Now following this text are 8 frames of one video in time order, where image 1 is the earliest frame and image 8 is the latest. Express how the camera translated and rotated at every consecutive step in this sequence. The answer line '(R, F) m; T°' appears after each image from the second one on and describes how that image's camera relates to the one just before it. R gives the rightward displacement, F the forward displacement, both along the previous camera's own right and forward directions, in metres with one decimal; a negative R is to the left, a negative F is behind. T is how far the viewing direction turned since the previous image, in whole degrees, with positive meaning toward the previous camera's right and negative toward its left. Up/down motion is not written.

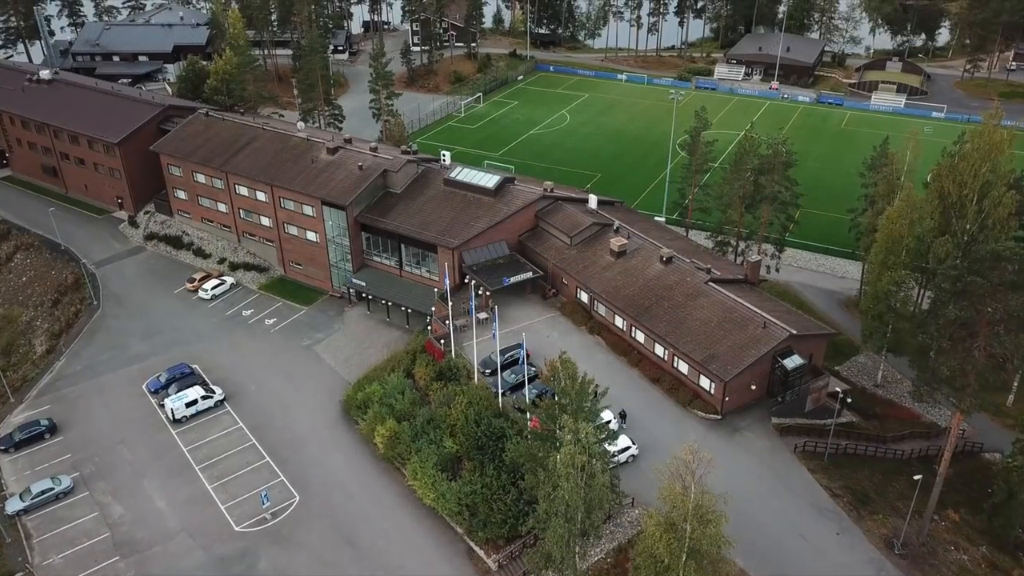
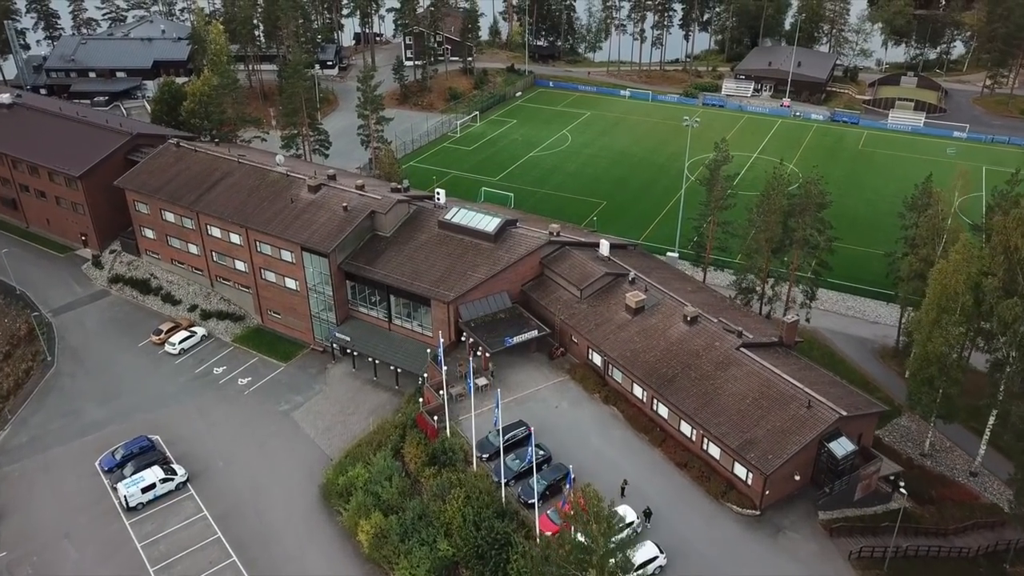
(-0.4, +5.6) m; 0°
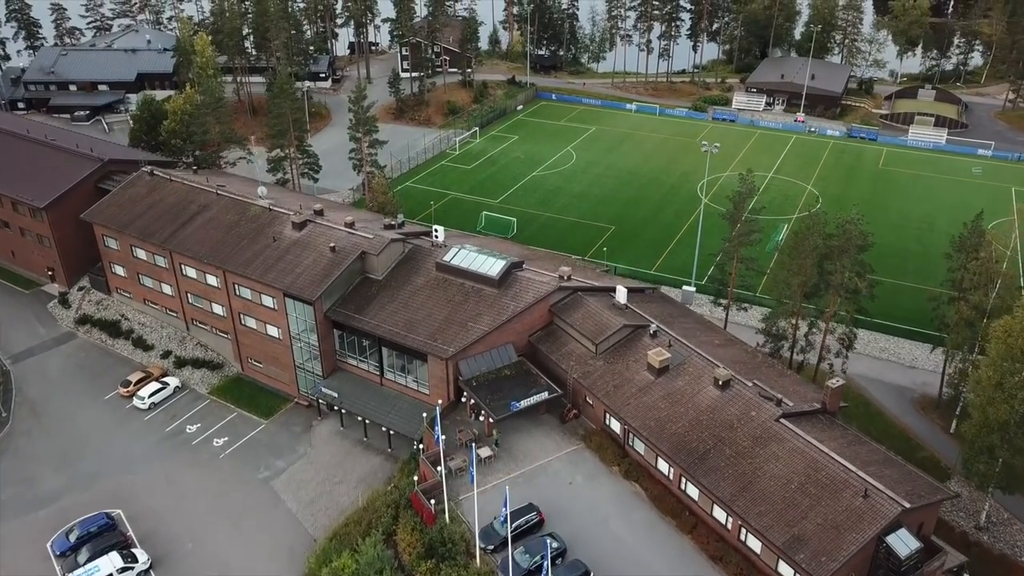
(-0.5, +4.9) m; 0°
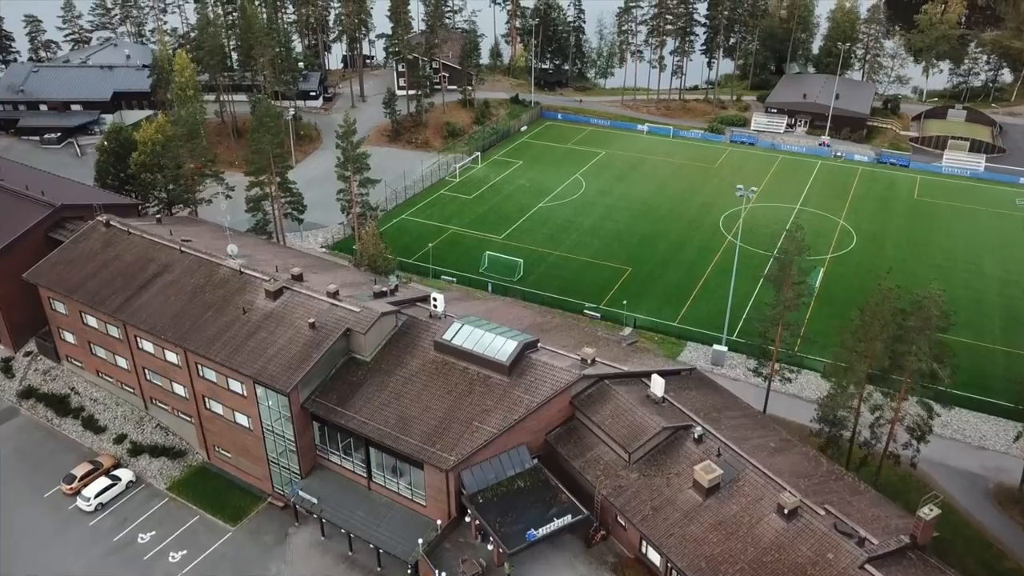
(-0.7, +6.9) m; 0°
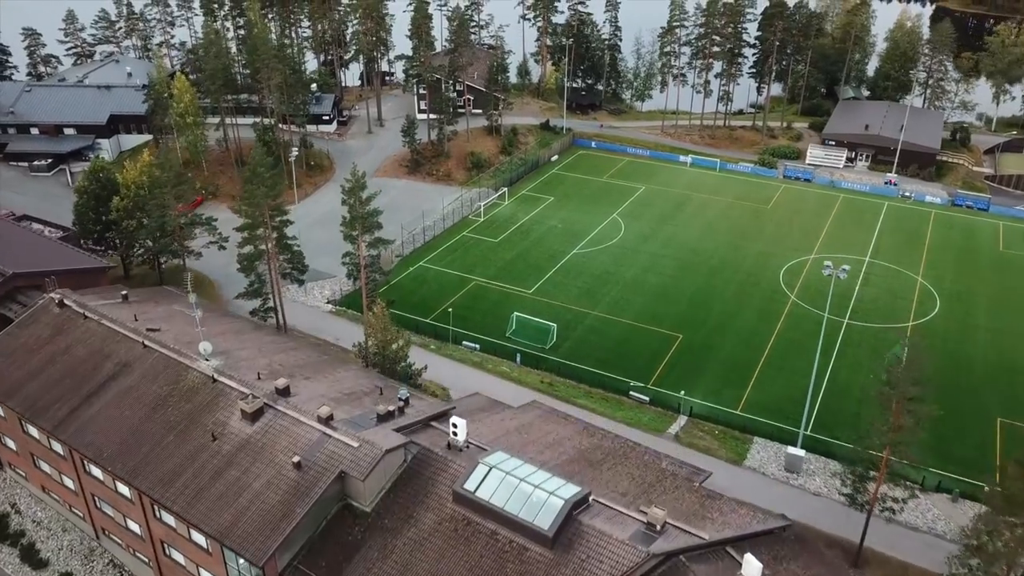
(-1.0, +8.7) m; -1°
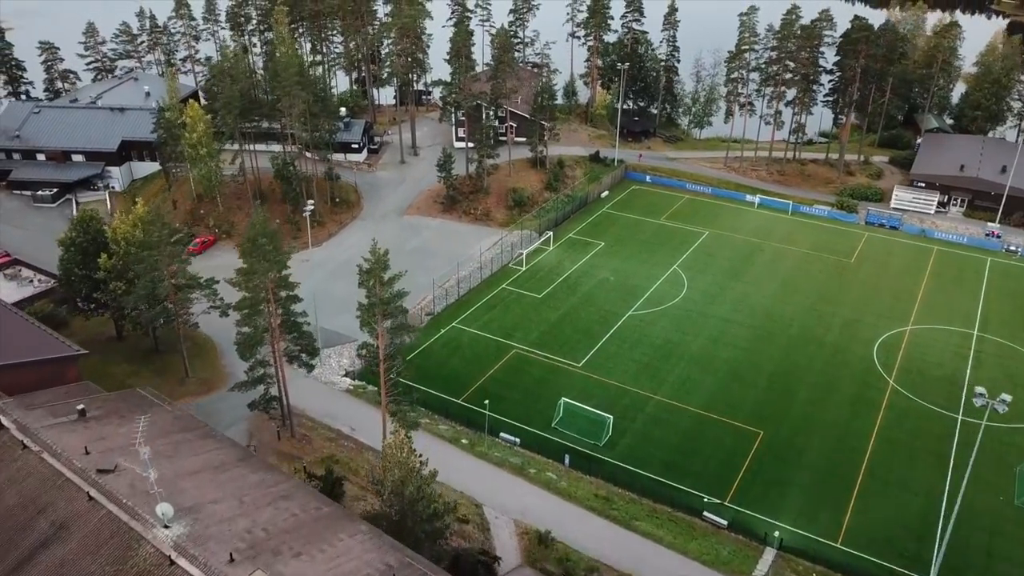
(-1.0, +8.9) m; -2°
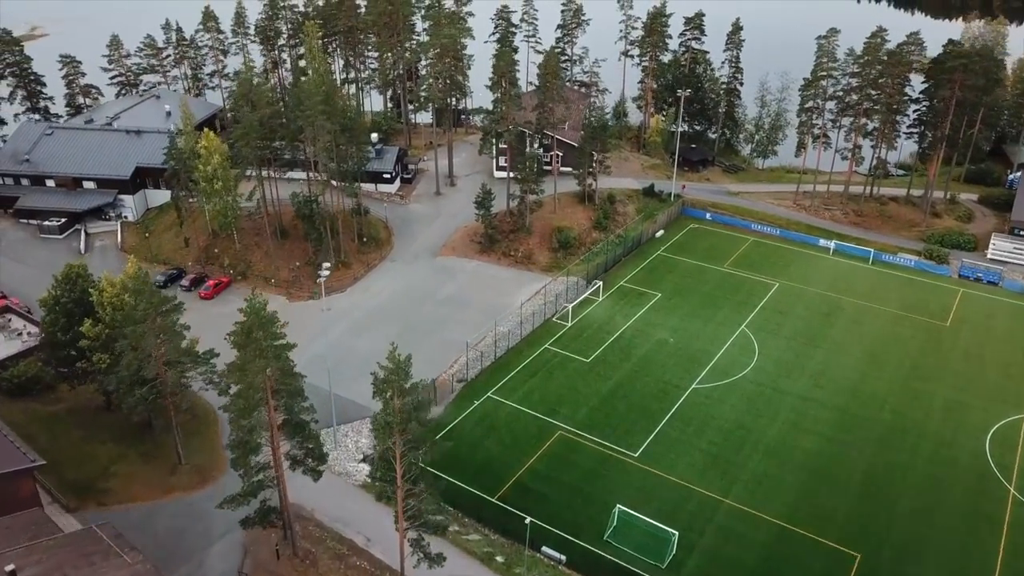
(-0.8, +7.7) m; -3°
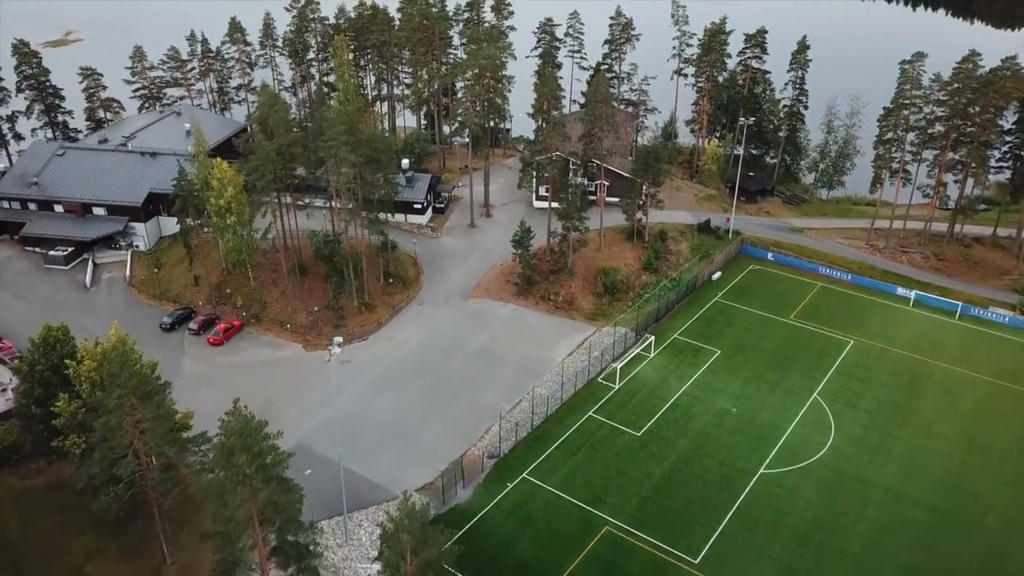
(-0.5, +6.7) m; -2°
